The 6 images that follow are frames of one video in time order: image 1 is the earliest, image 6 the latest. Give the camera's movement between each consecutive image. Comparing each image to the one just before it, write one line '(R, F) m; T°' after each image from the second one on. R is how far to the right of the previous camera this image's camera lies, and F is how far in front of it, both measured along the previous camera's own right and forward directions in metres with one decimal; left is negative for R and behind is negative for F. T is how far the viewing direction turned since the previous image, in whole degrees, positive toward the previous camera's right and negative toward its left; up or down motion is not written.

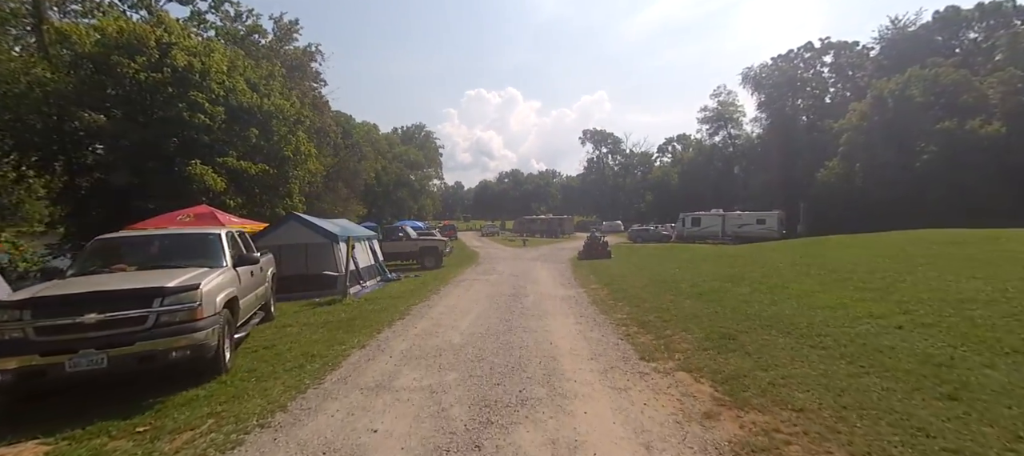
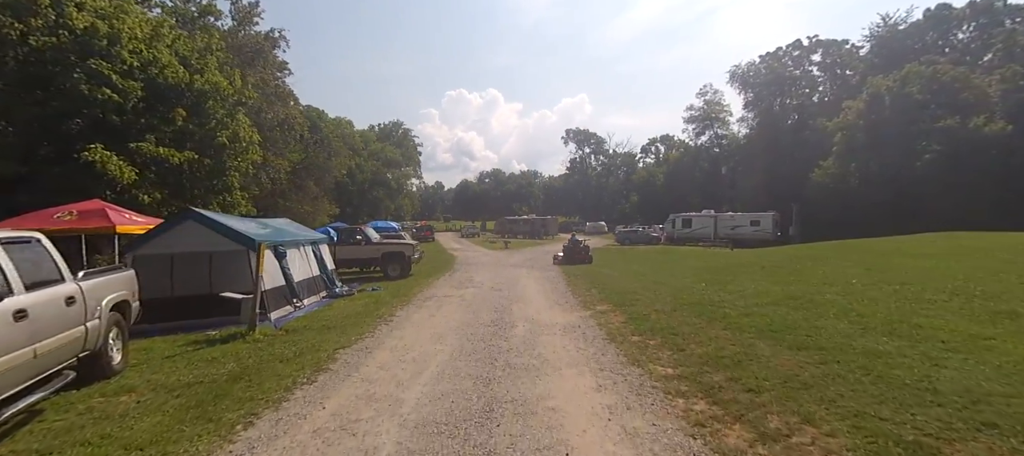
(0.0, +3.2) m; +2°
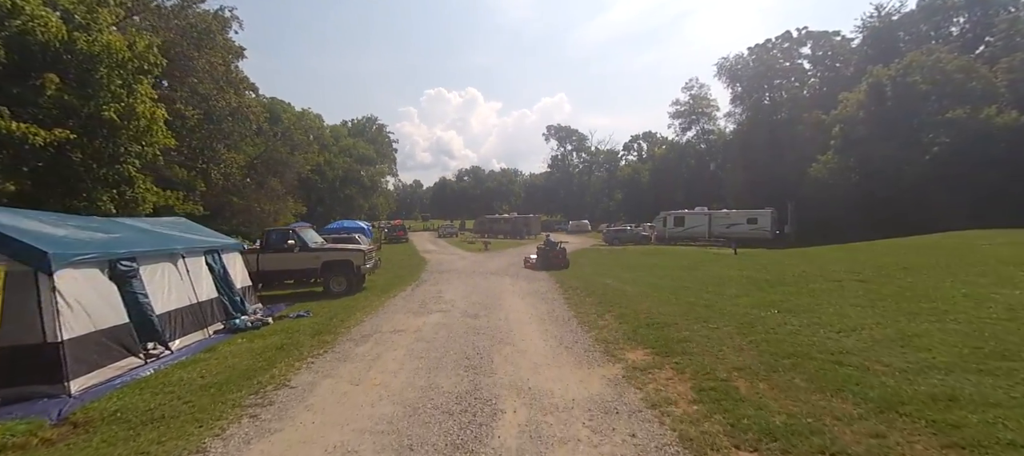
(0.0, +3.8) m; +3°
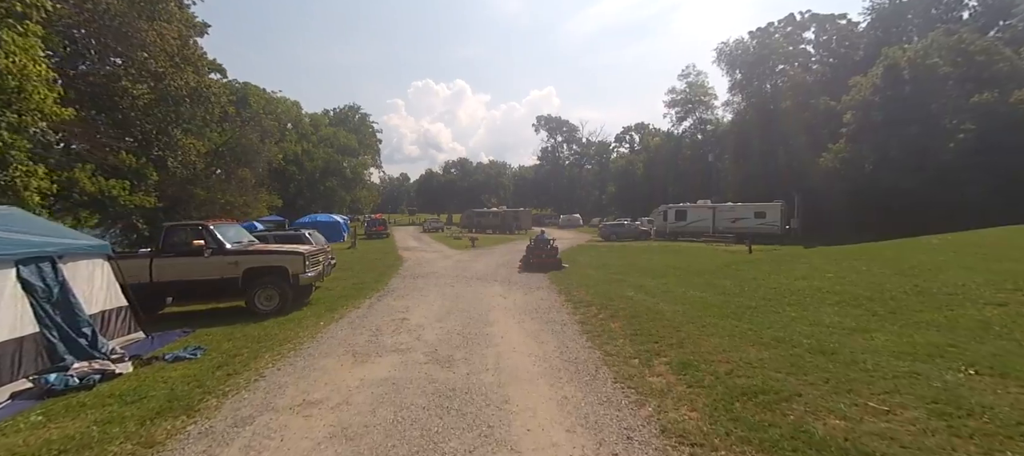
(-0.1, +3.4) m; +1°
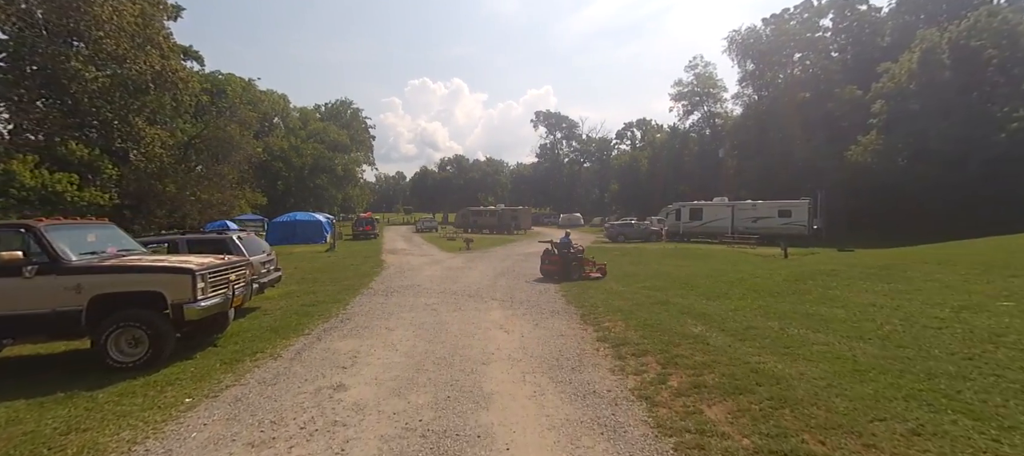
(-0.1, +3.5) m; 0°
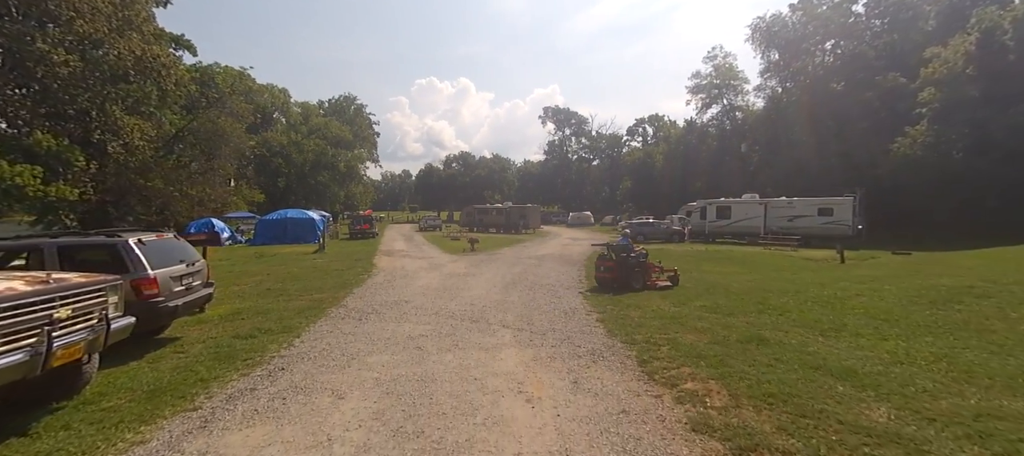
(-0.2, +3.1) m; -1°
